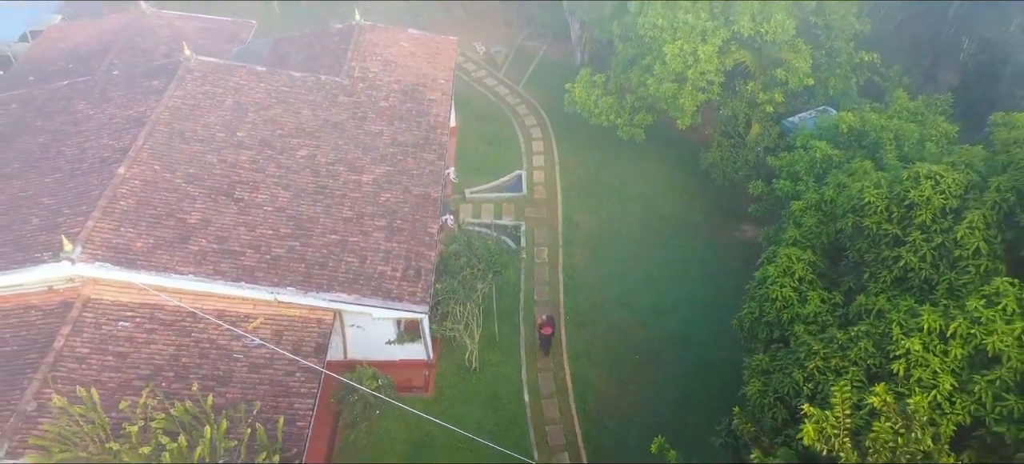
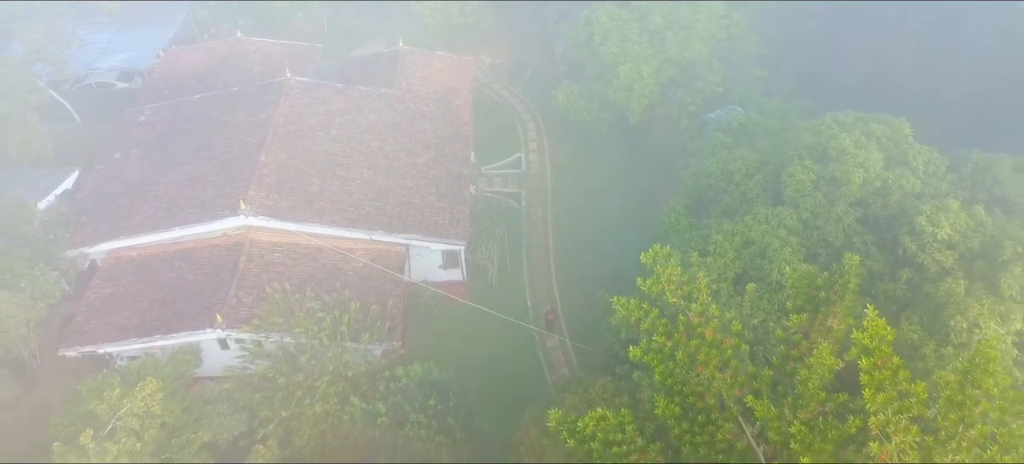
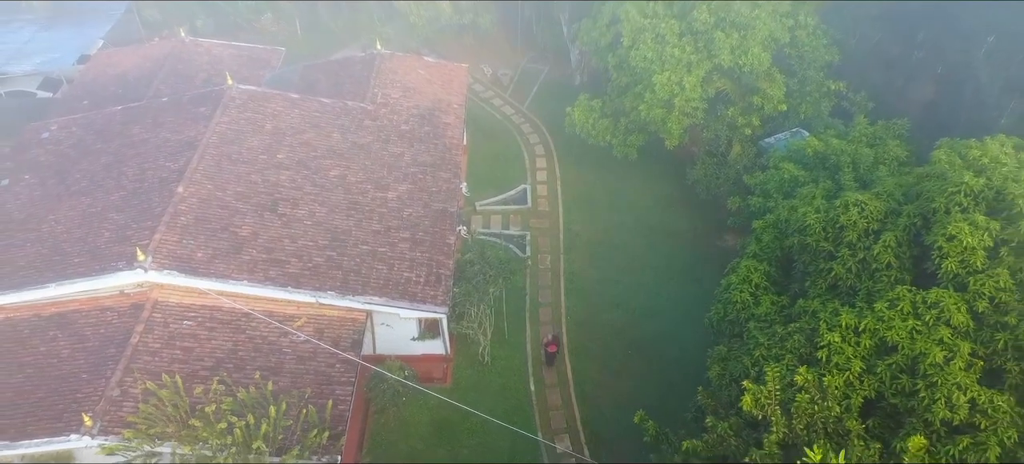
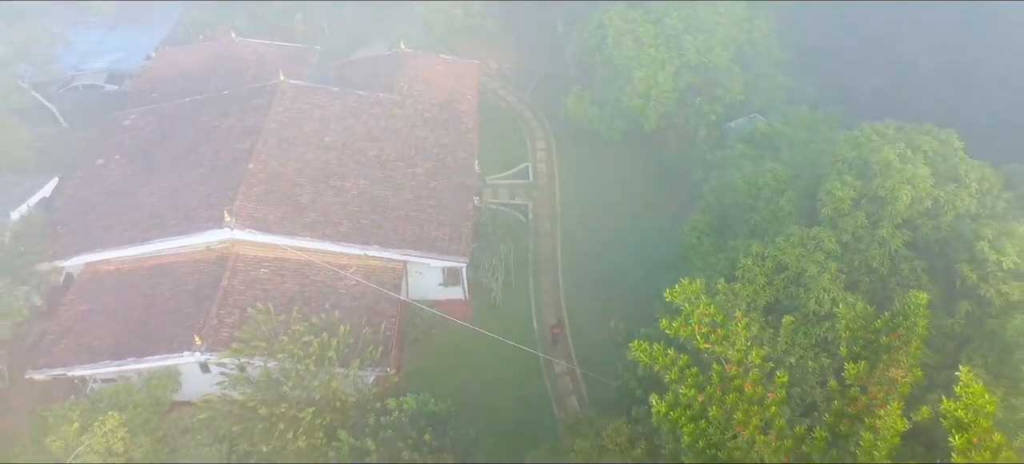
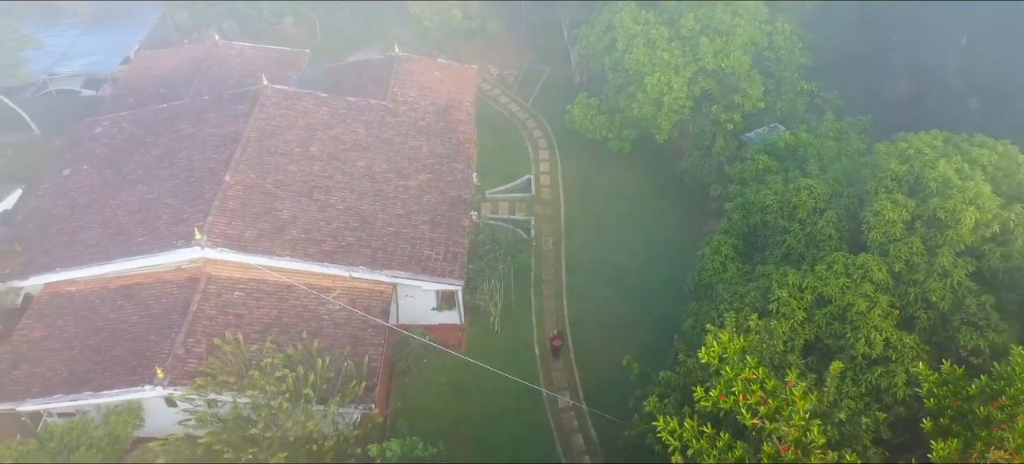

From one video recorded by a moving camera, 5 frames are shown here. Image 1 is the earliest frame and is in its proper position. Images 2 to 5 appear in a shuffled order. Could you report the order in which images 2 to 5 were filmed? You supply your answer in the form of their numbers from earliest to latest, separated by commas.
3, 5, 4, 2
